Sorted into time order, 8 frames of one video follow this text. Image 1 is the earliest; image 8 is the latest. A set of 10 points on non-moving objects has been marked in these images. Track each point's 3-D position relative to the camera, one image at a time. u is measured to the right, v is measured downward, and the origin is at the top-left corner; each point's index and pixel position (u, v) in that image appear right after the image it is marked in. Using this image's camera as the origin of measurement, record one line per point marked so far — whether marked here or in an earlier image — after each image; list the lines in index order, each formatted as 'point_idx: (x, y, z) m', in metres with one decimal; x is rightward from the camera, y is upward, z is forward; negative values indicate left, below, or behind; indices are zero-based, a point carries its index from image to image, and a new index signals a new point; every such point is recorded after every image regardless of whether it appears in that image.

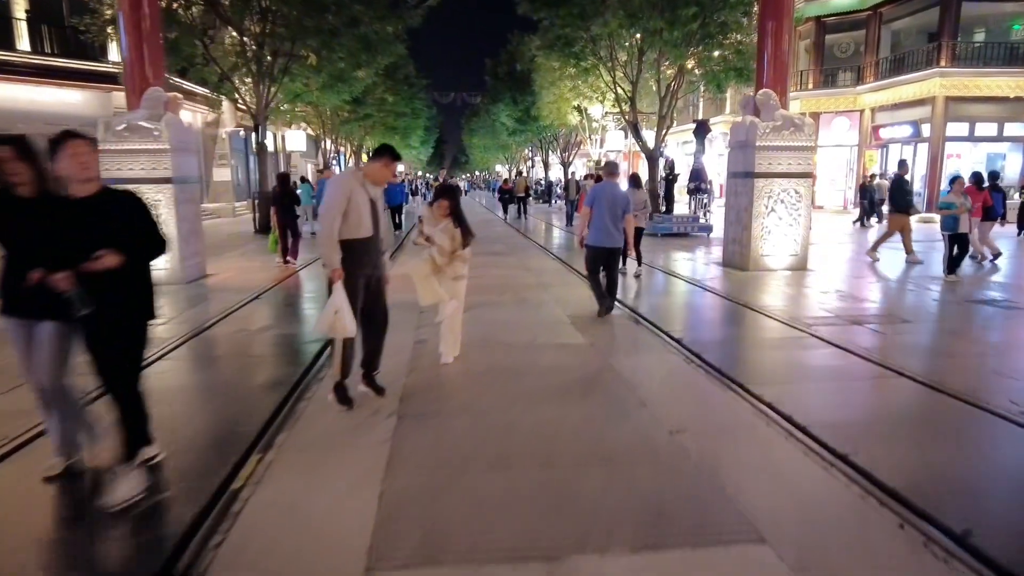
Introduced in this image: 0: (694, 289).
0: (+3.1, 0.0, +11.0) m
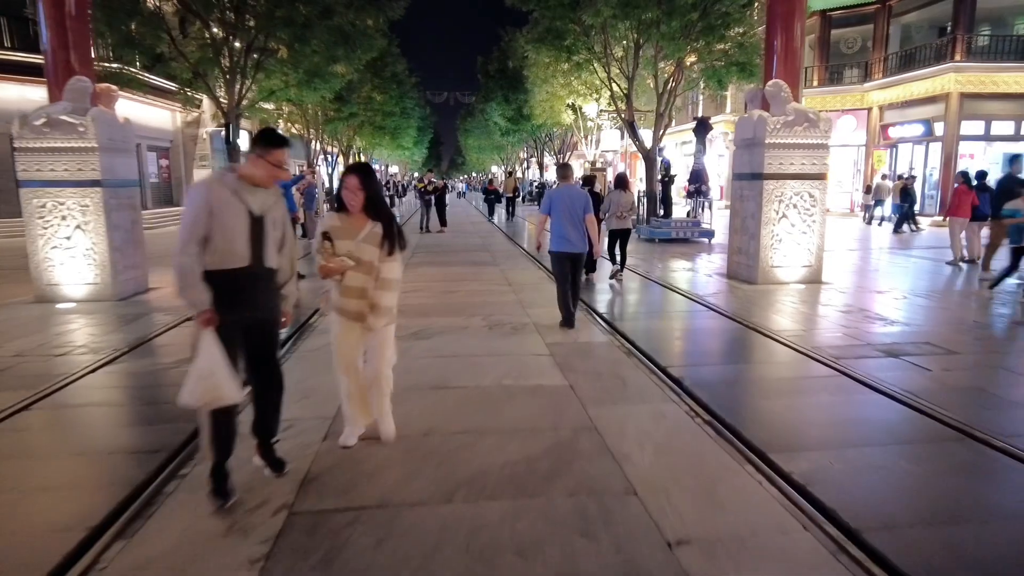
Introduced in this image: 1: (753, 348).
0: (+2.7, -0.3, +9.7) m
1: (+2.6, -0.7, +7.1) m
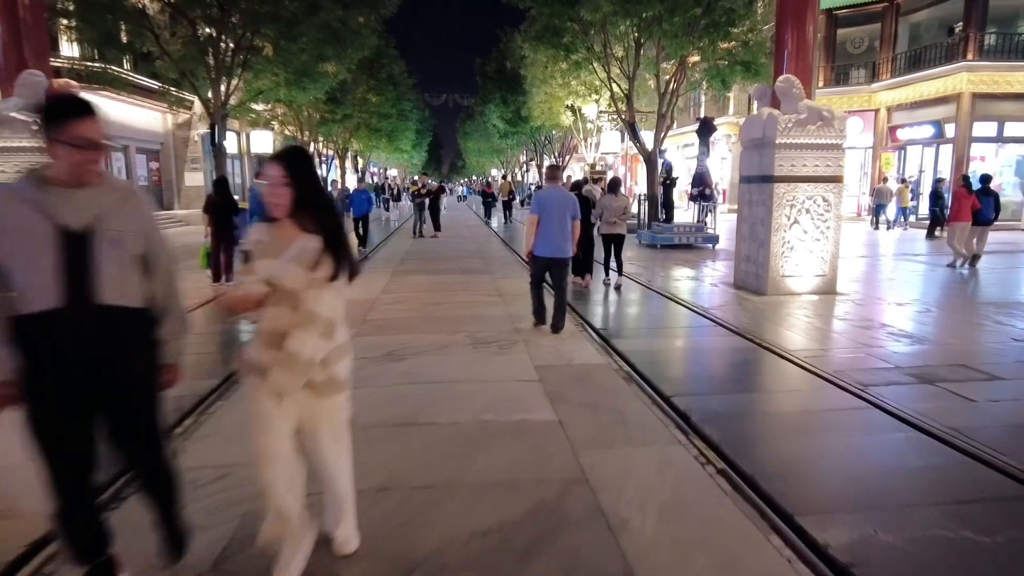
0: (+2.6, -0.5, +8.9) m
1: (+2.5, -0.8, +6.3) m
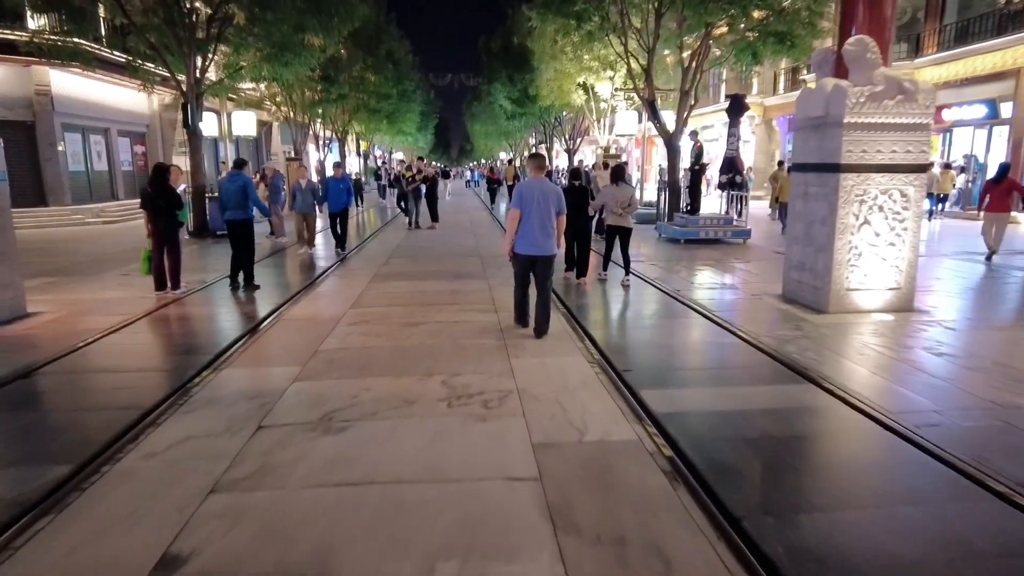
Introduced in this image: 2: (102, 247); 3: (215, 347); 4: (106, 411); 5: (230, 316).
0: (+2.6, -0.7, +6.9) m
1: (+2.4, -1.1, +4.4) m
2: (-10.7, +1.1, +16.8) m
3: (-3.3, -0.7, +7.0) m
4: (-3.3, -1.0, +5.2) m
5: (-3.8, -0.4, +8.8) m
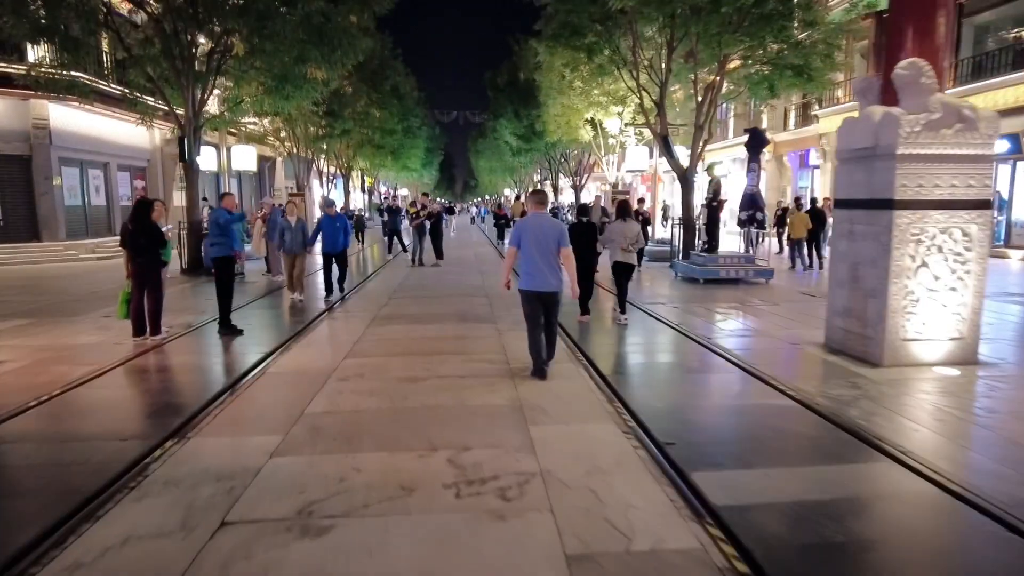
0: (+2.7, -1.2, +6.0) m
1: (+2.6, -1.5, +3.4) m
2: (-10.5, +0.1, +16.0) m
3: (-3.1, -1.1, +6.1) m
4: (-3.1, -1.4, +4.2) m
5: (-3.7, -0.9, +7.9) m
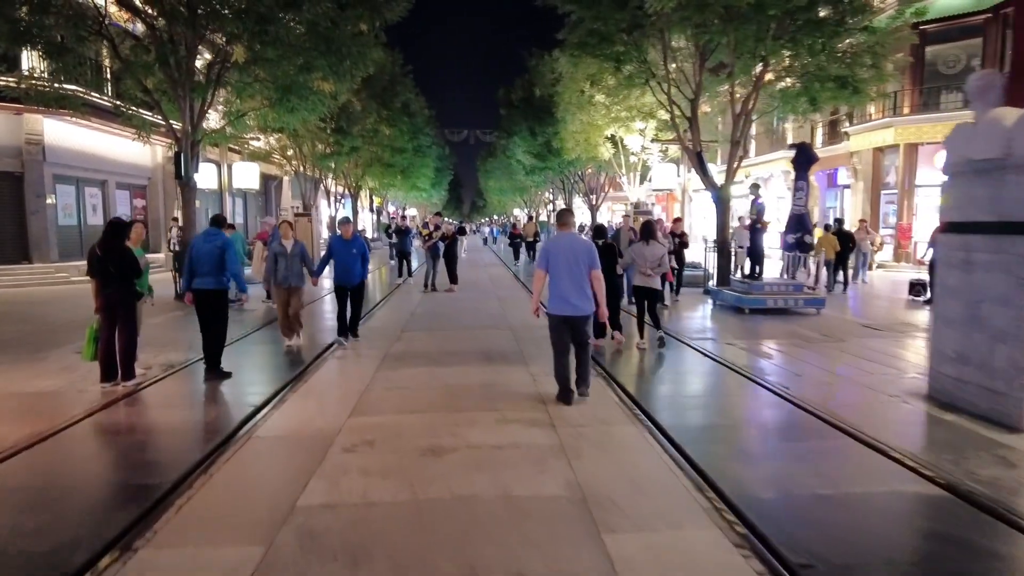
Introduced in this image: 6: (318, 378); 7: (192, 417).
0: (+3.1, -1.5, +4.5) m
1: (+2.9, -1.8, +2.0) m
2: (-10.0, -0.6, +14.7) m
3: (-2.7, -1.5, +4.7) m
4: (-2.7, -1.7, +2.8) m
5: (-3.3, -1.3, +6.5) m
6: (-2.4, -1.1, +7.9) m
7: (-3.3, -1.3, +6.6) m
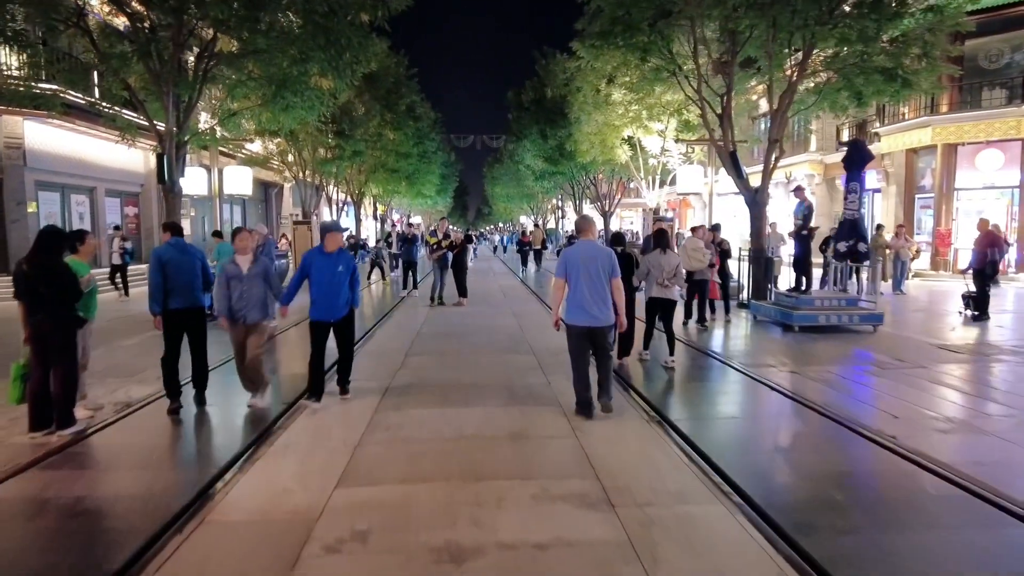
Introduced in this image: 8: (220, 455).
0: (+3.4, -1.7, +3.0) m
1: (+3.2, -1.9, +0.4) m
2: (-9.7, -0.9, +13.3) m
3: (-2.4, -1.7, +3.2) m
4: (-2.5, -1.8, +1.3) m
5: (-3.0, -1.6, +5.0) m
6: (-2.1, -1.3, +6.4) m
7: (-3.0, -1.6, +5.1) m
8: (-2.5, -1.5, +5.5) m
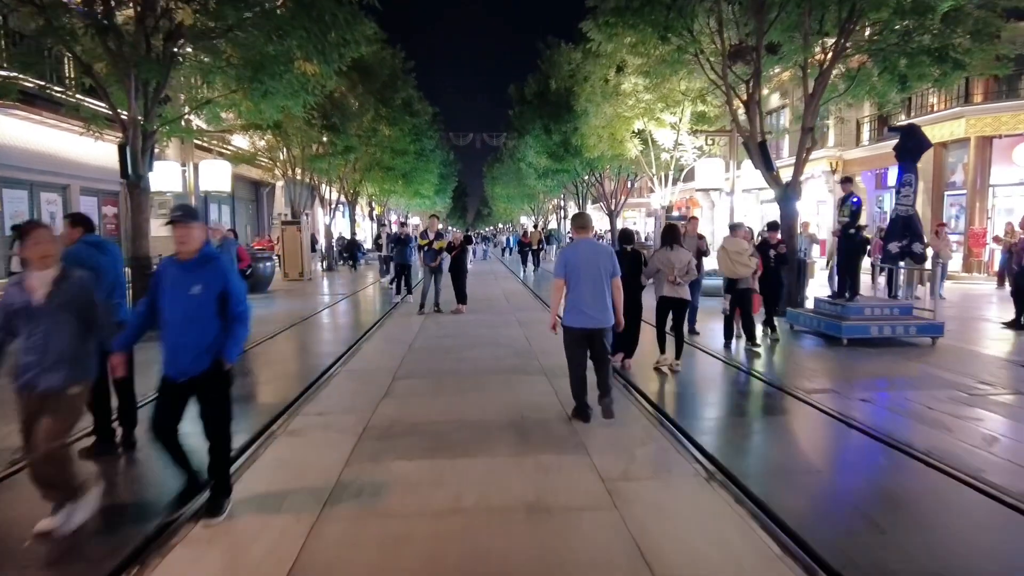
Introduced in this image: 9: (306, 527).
0: (+3.5, -1.8, +1.4) m
1: (+3.3, -2.0, -1.1) m
2: (-9.6, -1.0, +11.7) m
3: (-2.3, -1.8, +1.7) m
4: (-2.3, -1.9, -0.2) m
5: (-2.8, -1.7, +3.4) m
6: (-2.0, -1.5, +4.9) m
7: (-2.9, -1.7, +3.5) m
8: (-2.4, -1.6, +3.9) m
9: (-1.3, -1.5, +4.0) m
